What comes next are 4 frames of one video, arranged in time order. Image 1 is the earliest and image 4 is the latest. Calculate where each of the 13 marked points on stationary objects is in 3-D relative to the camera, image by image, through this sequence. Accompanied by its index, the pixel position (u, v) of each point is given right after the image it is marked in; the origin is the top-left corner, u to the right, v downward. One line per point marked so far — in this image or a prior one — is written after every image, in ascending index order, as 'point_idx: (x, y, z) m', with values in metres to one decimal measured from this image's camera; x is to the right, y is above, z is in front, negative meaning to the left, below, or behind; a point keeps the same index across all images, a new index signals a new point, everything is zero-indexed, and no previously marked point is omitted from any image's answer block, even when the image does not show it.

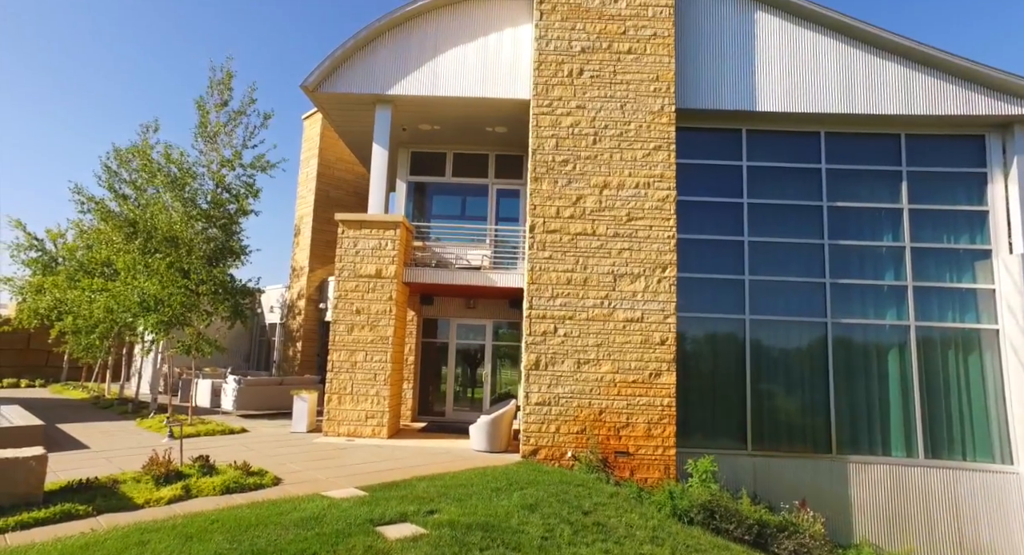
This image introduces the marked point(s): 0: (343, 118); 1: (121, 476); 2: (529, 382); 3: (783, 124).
0: (-4.1, +3.9, +13.6) m
1: (-4.7, -2.4, +6.8) m
2: (+0.3, -1.8, +9.8) m
3: (+5.3, +3.0, +11.1) m
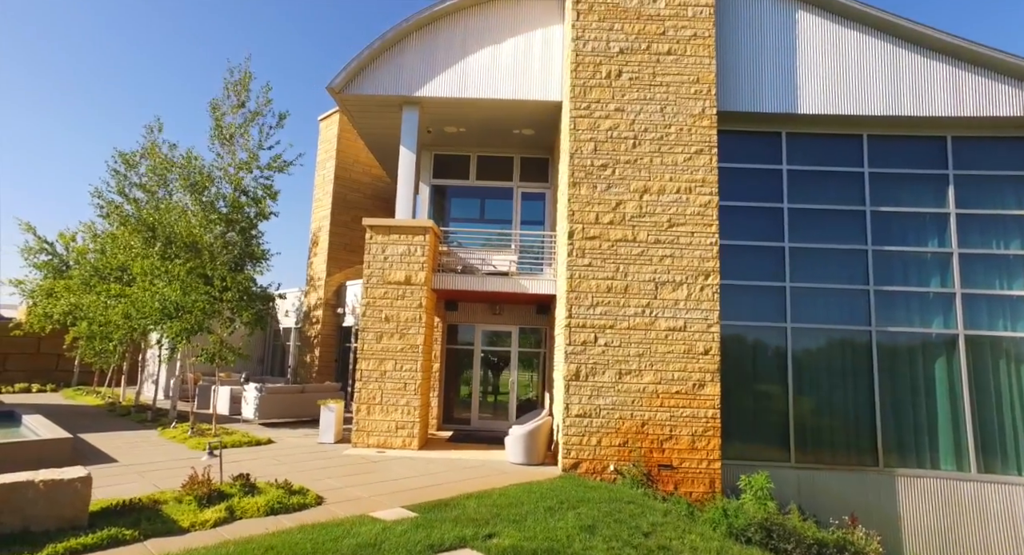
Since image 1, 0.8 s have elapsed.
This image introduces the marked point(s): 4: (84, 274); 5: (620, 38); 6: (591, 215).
0: (-3.4, +3.7, +13.3) m
1: (-4.1, -2.5, +6.5) m
2: (+1.0, -1.9, +9.5) m
3: (+6.0, +2.9, +10.8) m
4: (-13.4, +0.1, +17.8) m
5: (+2.0, +4.4, +10.3) m
6: (+1.4, +1.1, +10.0) m
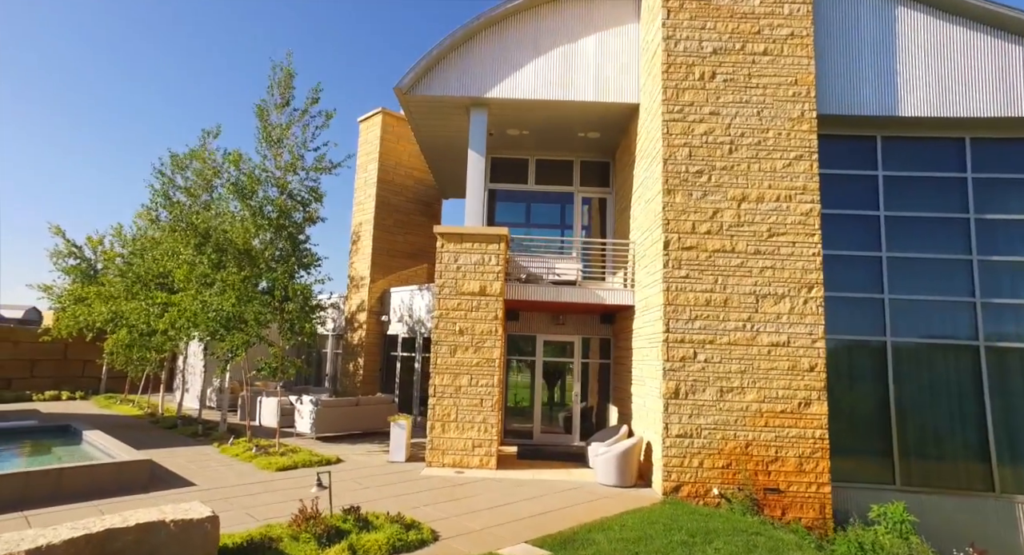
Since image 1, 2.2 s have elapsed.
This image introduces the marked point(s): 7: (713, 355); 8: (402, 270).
0: (-1.9, +3.5, +12.8) m
1: (-2.5, -2.7, +6.0) m
2: (+2.5, -2.1, +9.0) m
3: (+7.5, +2.7, +10.3) m
4: (-11.8, -0.1, +17.3) m
5: (+3.5, +4.2, +9.8) m
6: (+2.9, +0.9, +9.5) m
7: (+3.2, -1.3, +9.1) m
8: (-3.6, +0.2, +18.6) m
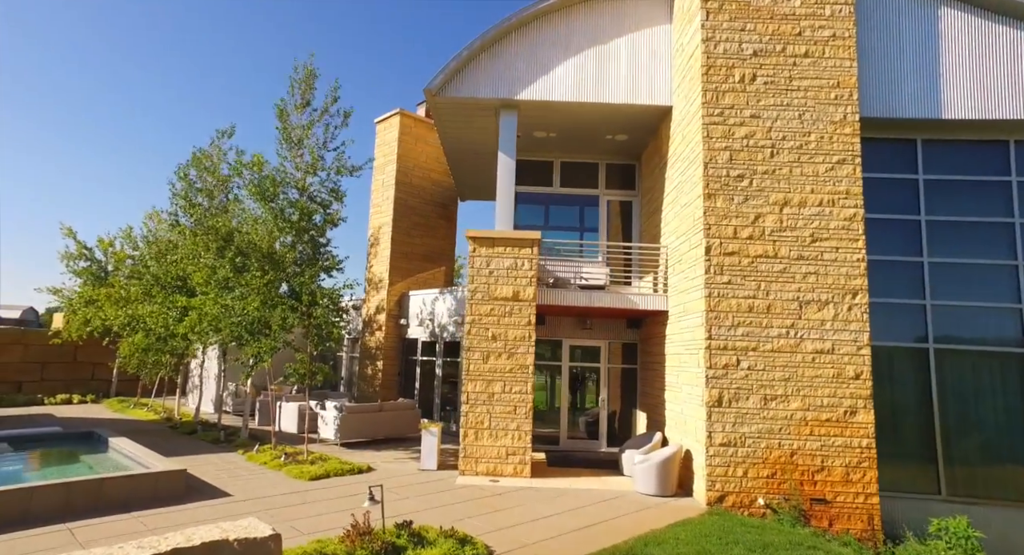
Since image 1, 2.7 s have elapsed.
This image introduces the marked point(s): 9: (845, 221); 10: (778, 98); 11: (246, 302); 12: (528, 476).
0: (-1.2, +3.4, +12.7) m
1: (-1.9, -2.8, +5.9) m
2: (+3.1, -2.2, +8.8) m
3: (+8.1, +2.6, +10.1) m
4: (-11.2, -0.2, +17.1) m
5: (+4.1, +4.1, +9.6) m
6: (+3.5, +0.8, +9.3) m
7: (+3.9, -1.4, +9.0) m
8: (-3.0, +0.1, +18.4) m
9: (+5.4, +0.9, +9.2) m
10: (+4.5, +3.0, +9.5) m
11: (-6.0, -0.6, +12.6) m
12: (+0.3, -3.6, +10.3) m
